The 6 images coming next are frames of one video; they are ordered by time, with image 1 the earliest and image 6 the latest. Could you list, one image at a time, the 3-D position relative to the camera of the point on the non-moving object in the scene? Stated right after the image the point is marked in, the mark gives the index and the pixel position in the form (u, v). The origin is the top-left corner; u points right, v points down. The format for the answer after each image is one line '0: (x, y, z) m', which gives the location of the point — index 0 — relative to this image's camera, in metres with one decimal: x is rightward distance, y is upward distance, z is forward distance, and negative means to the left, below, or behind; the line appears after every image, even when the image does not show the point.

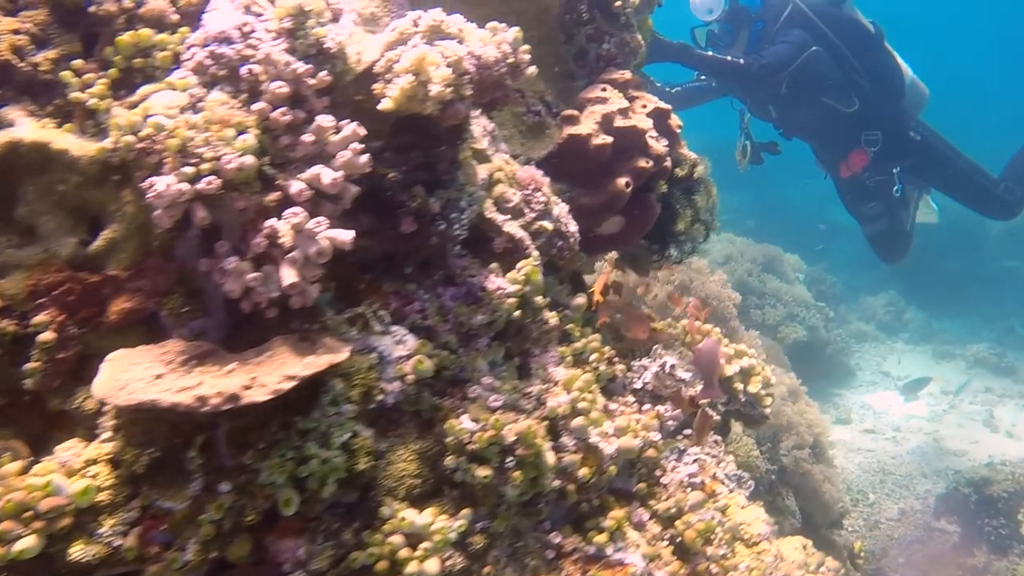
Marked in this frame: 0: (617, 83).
0: (+0.3, +0.6, +2.2) m
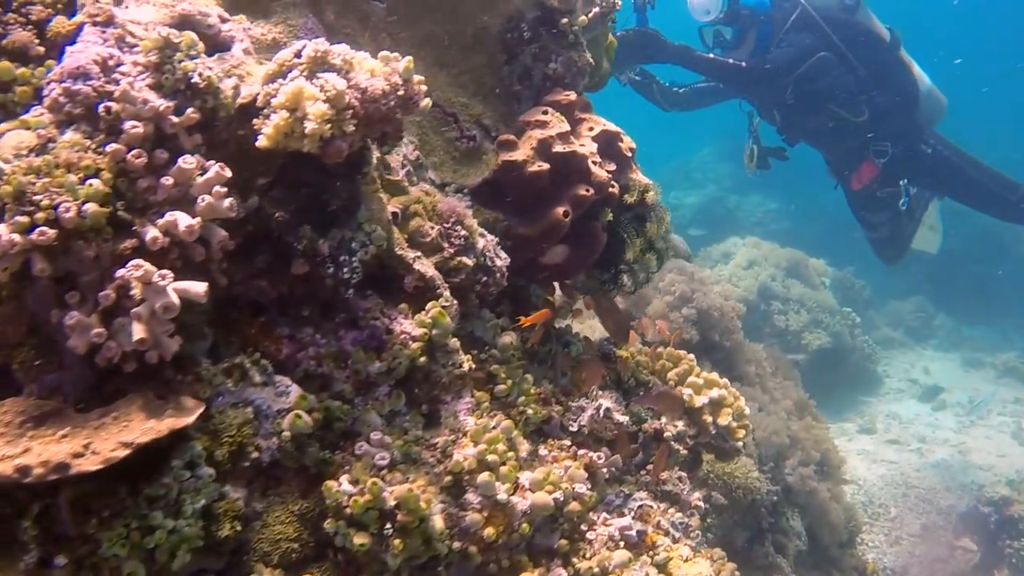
0: (+0.1, +0.5, +2.1) m
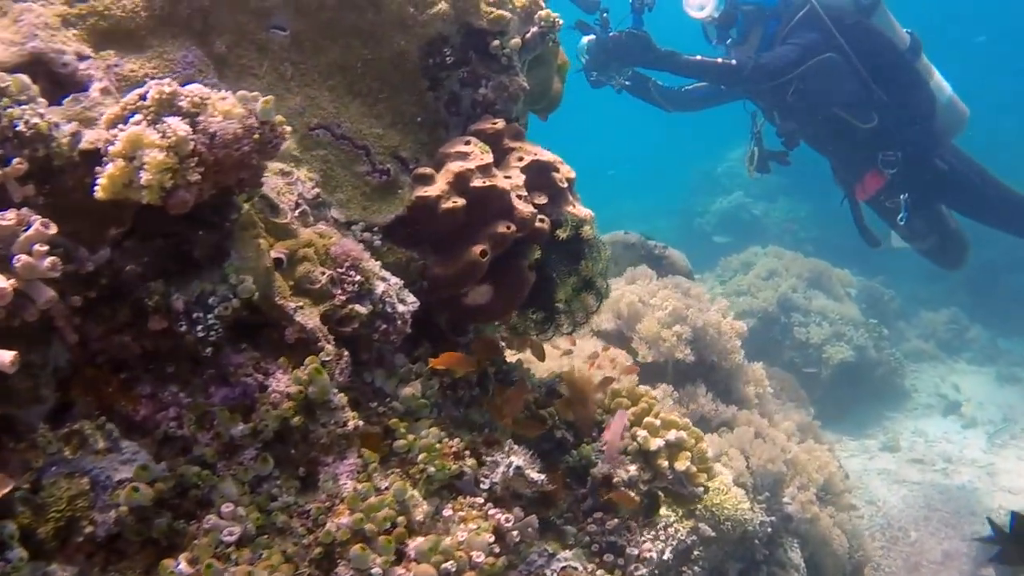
0: (-0.1, +0.4, +2.0) m
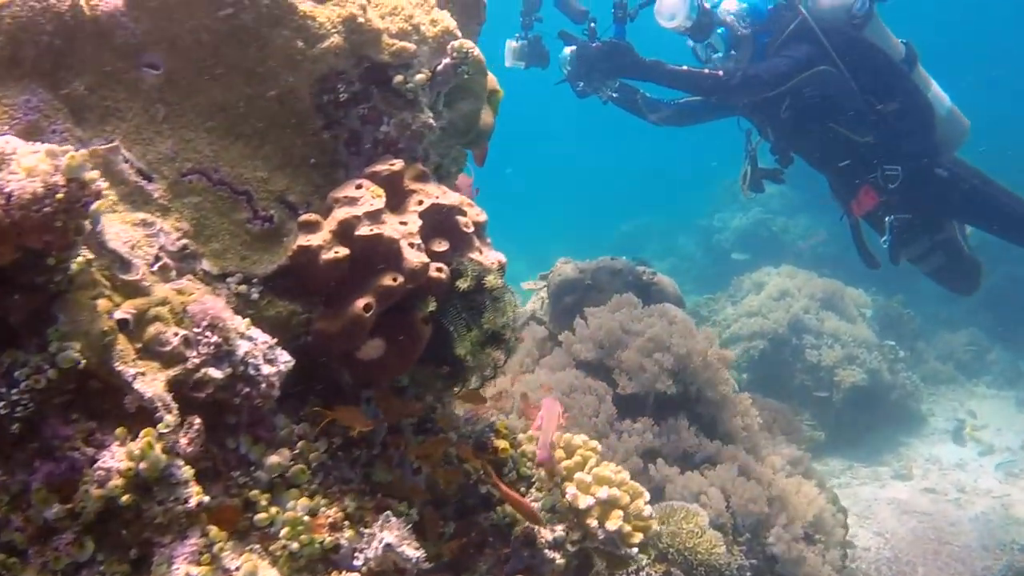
0: (-0.3, +0.3, +1.9) m
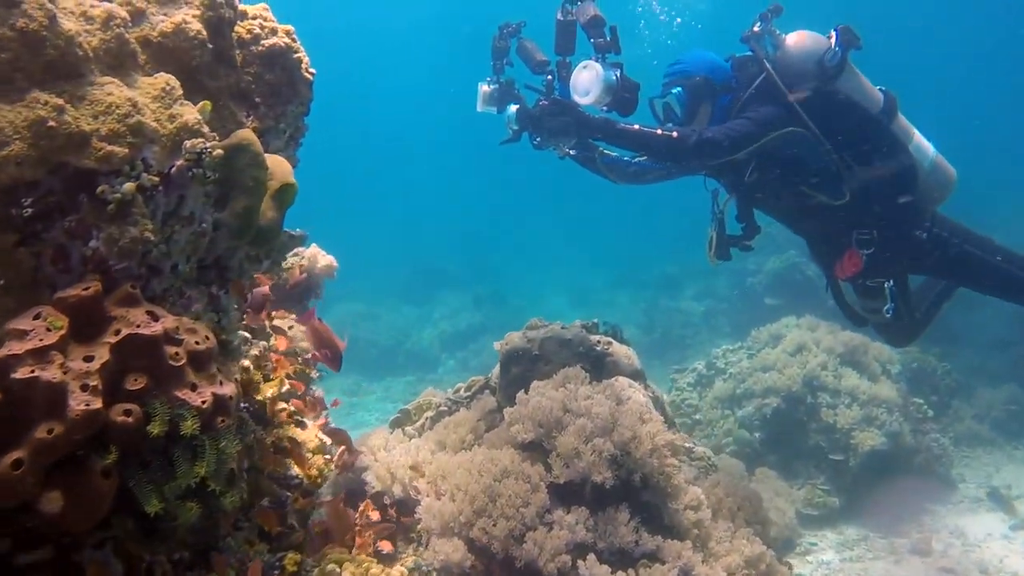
0: (-0.9, 0.0, +1.6) m
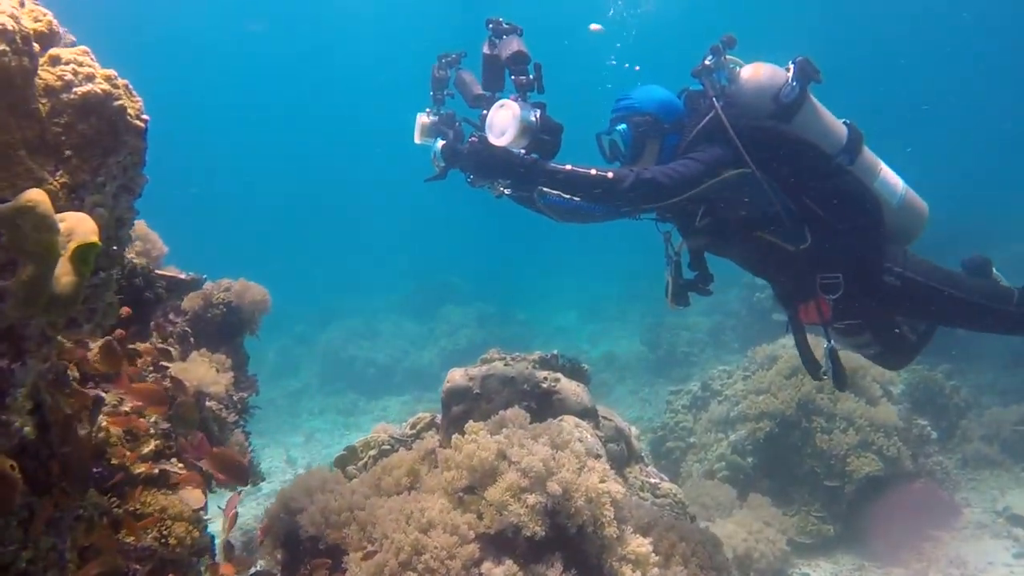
0: (-1.3, -0.2, +1.4) m
